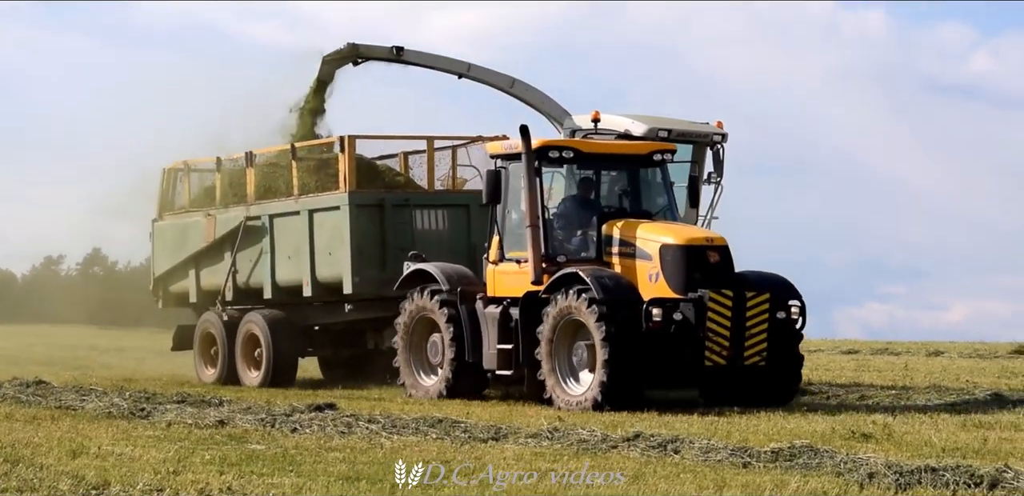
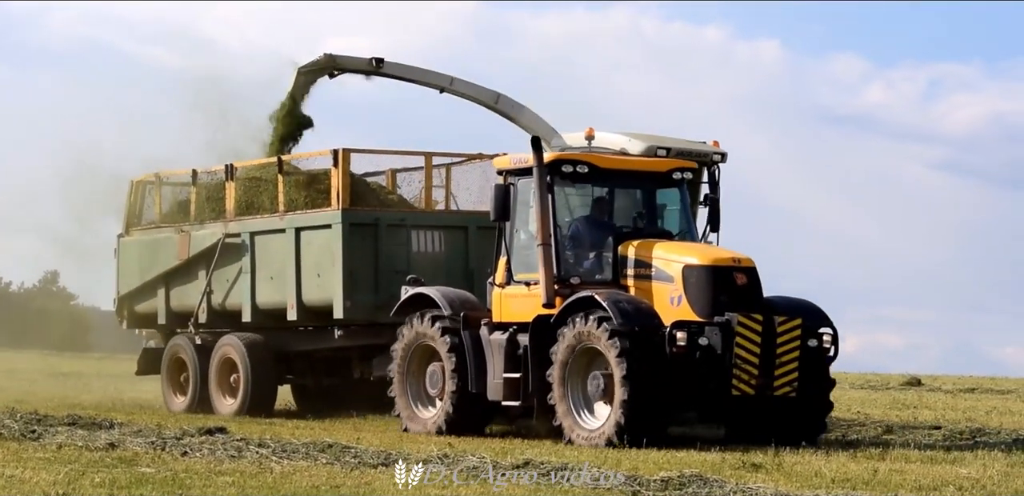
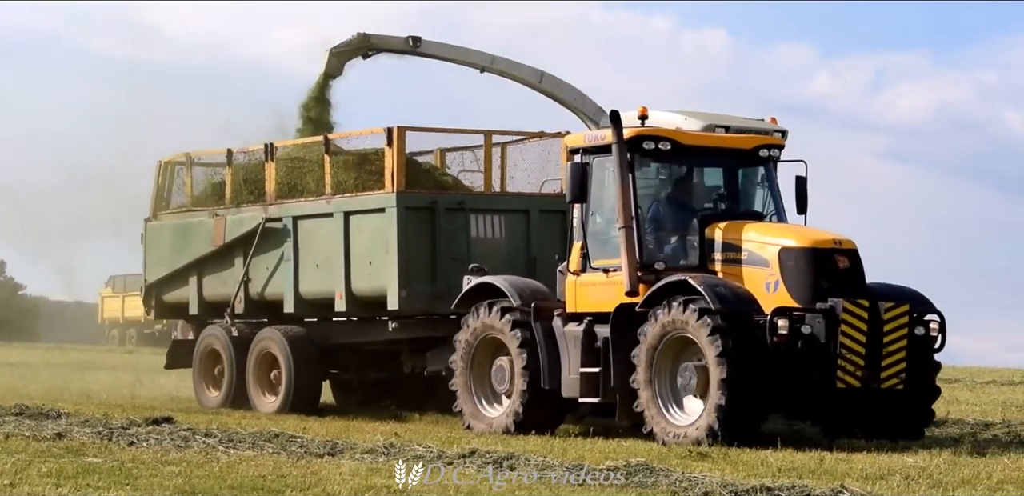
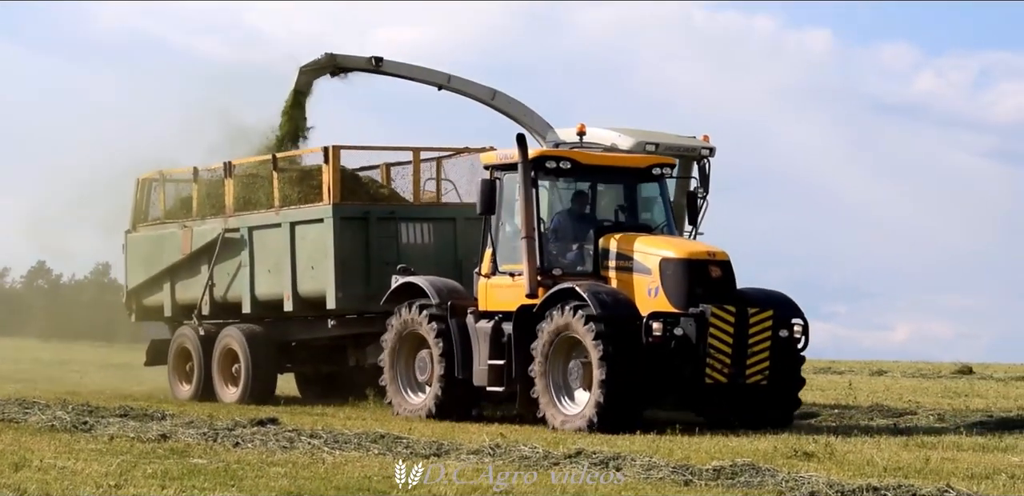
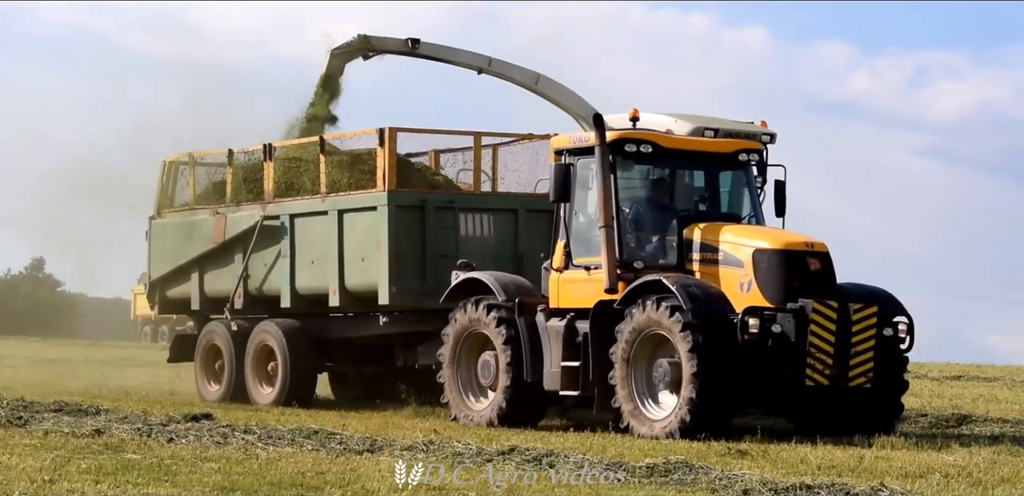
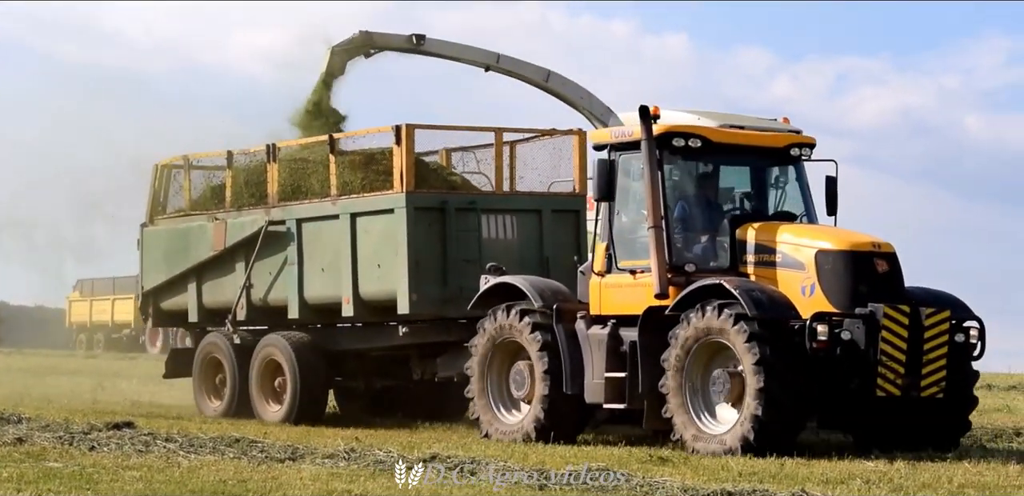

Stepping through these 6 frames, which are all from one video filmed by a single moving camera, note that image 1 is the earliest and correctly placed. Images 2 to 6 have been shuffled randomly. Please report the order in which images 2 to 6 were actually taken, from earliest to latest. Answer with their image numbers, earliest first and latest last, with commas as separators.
4, 2, 5, 3, 6
